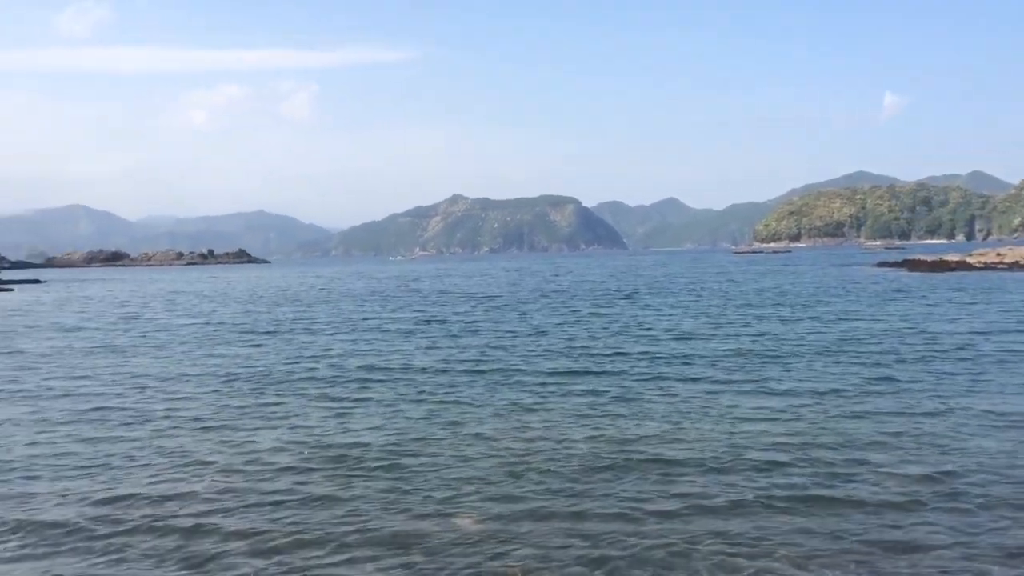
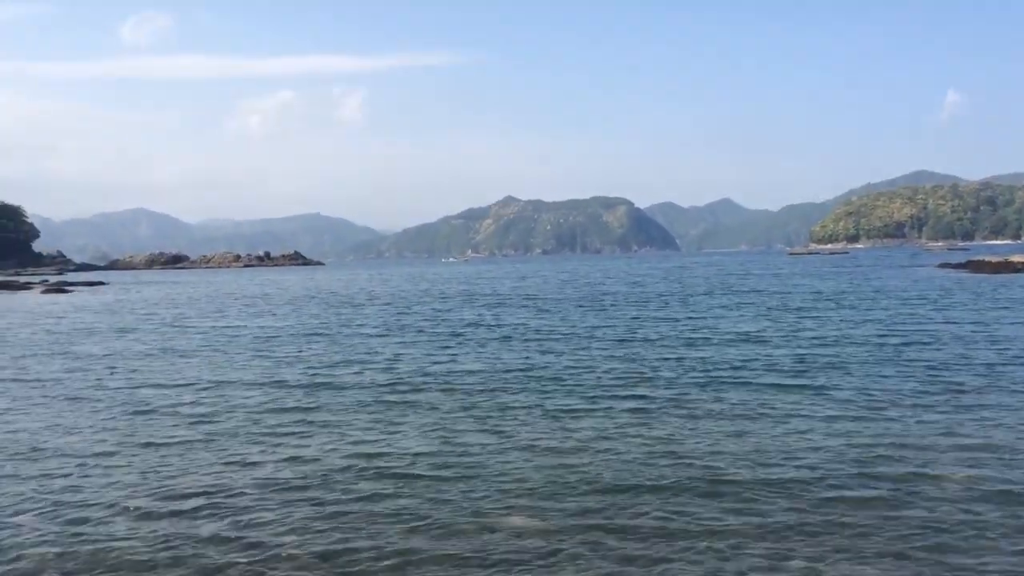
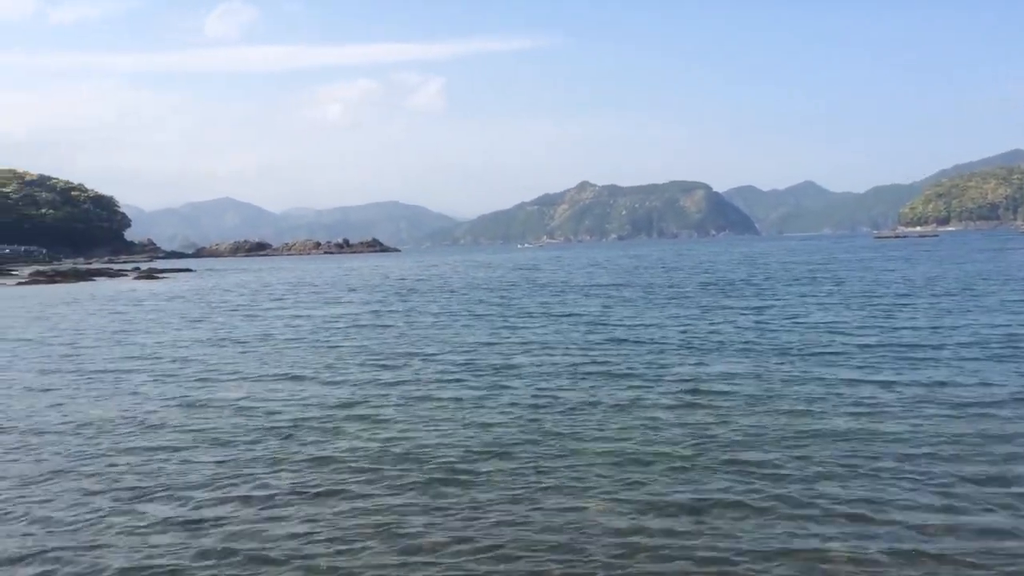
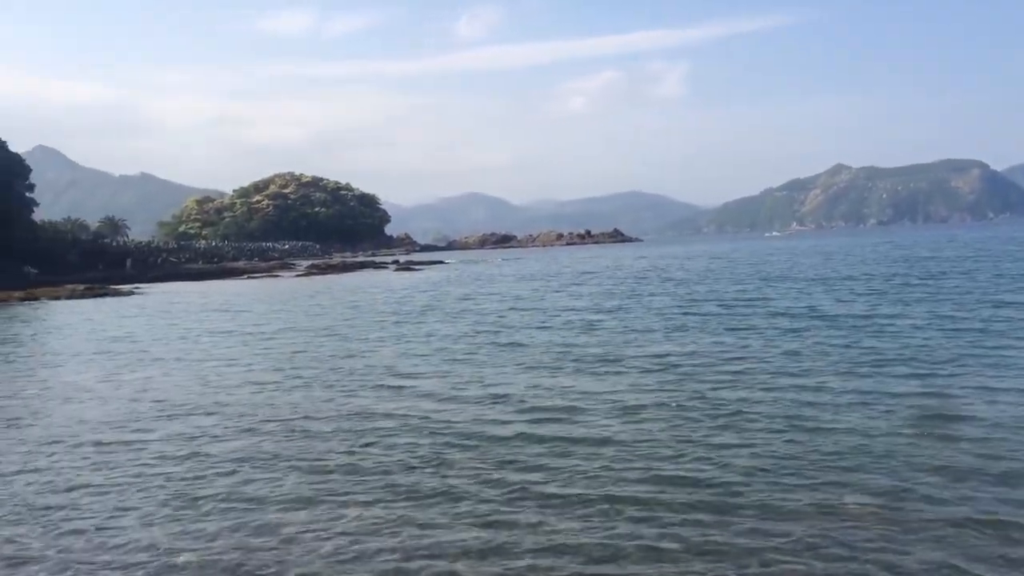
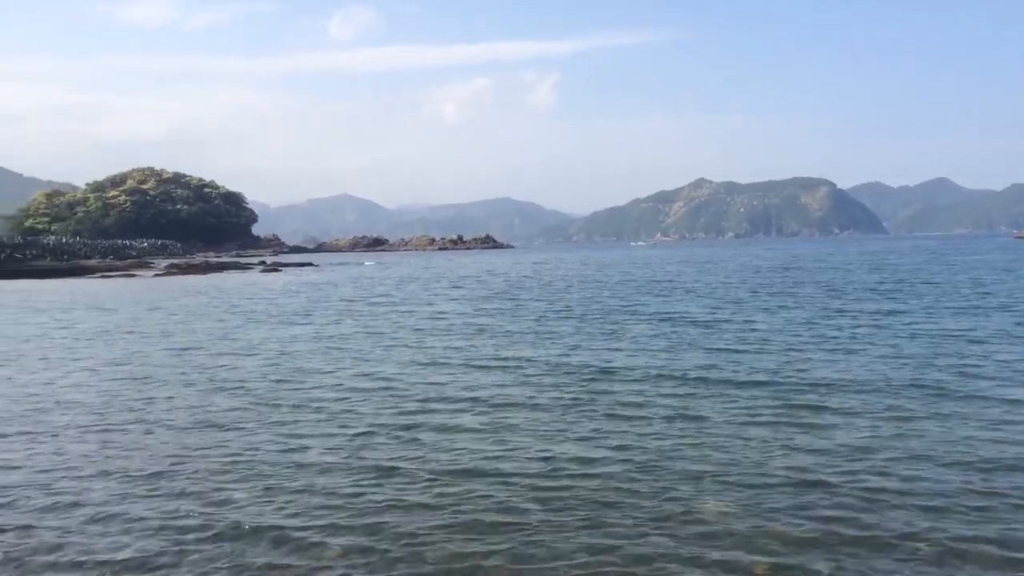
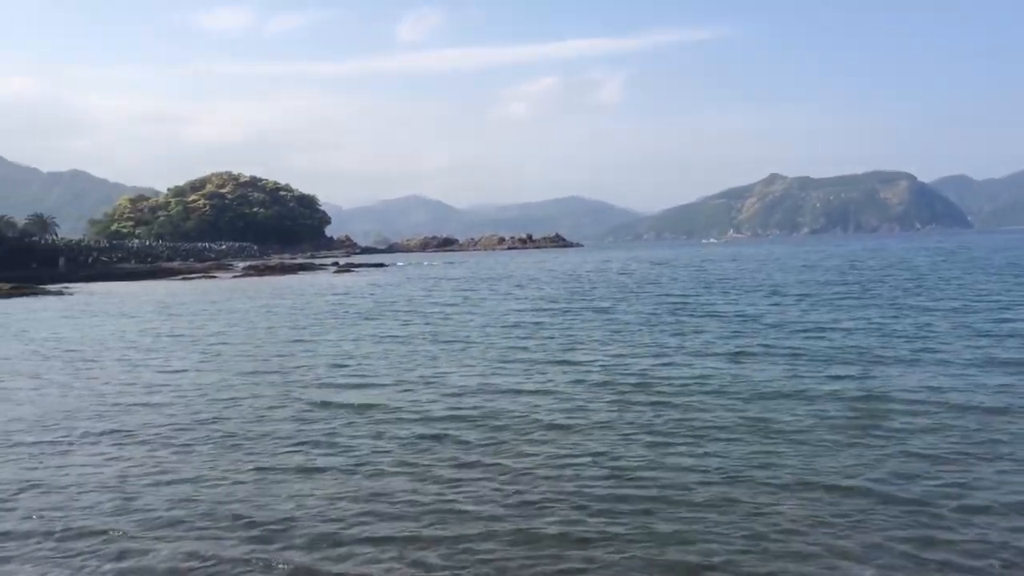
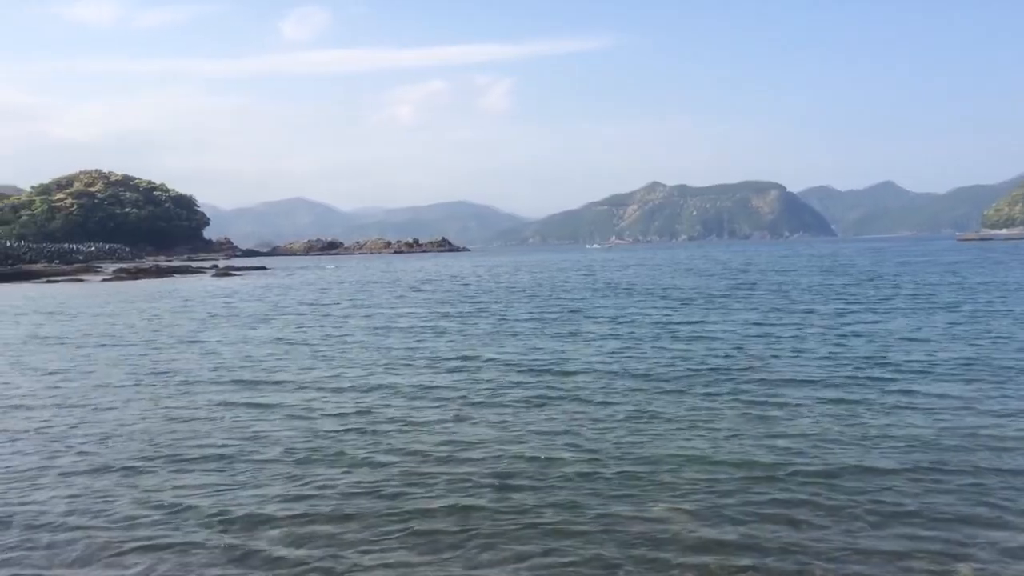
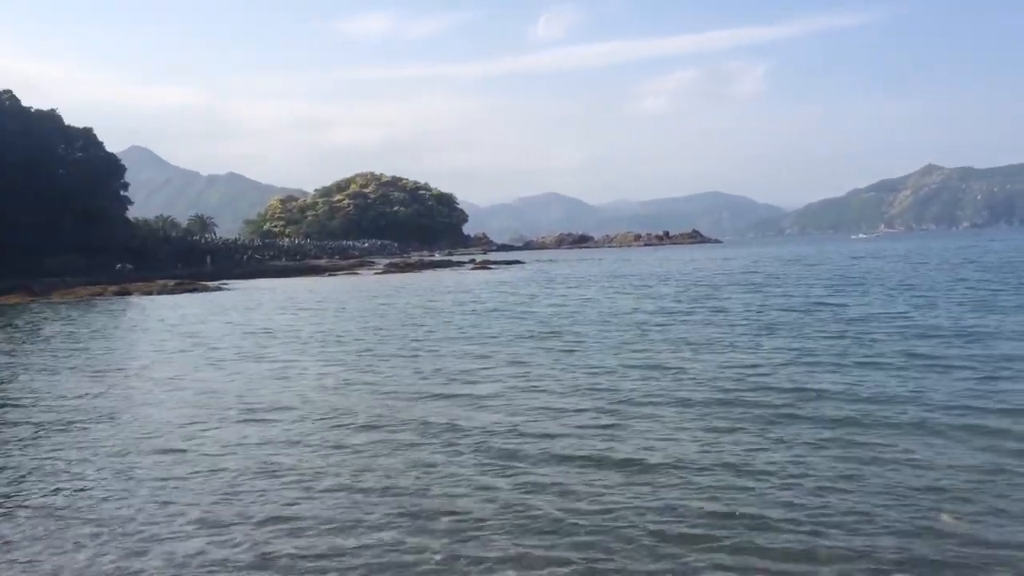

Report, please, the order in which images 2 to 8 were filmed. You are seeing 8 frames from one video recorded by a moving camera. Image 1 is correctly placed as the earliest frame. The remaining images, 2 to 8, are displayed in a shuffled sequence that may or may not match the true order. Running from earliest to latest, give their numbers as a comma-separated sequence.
2, 3, 7, 5, 6, 4, 8
